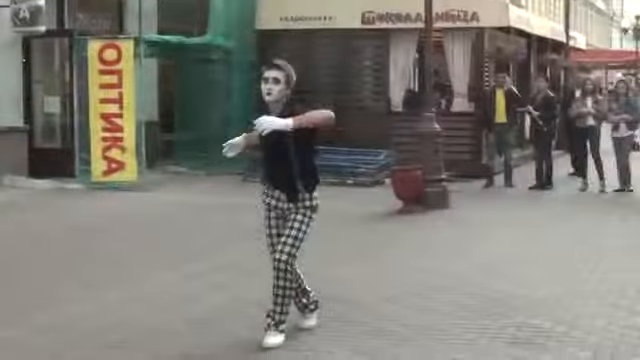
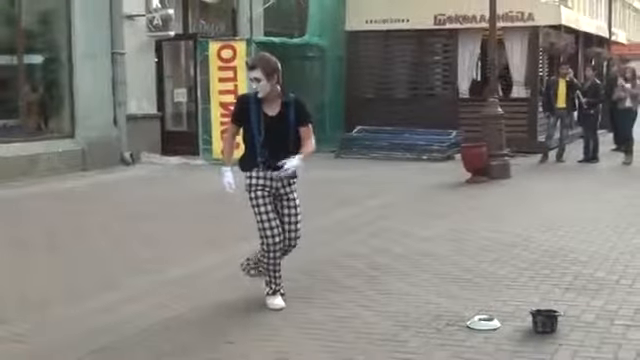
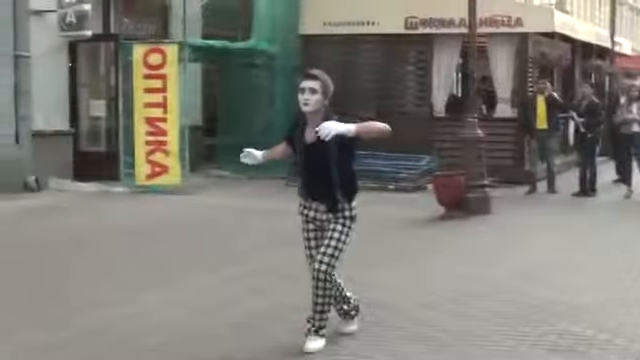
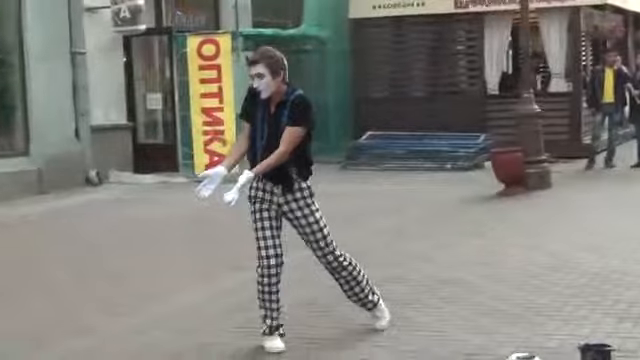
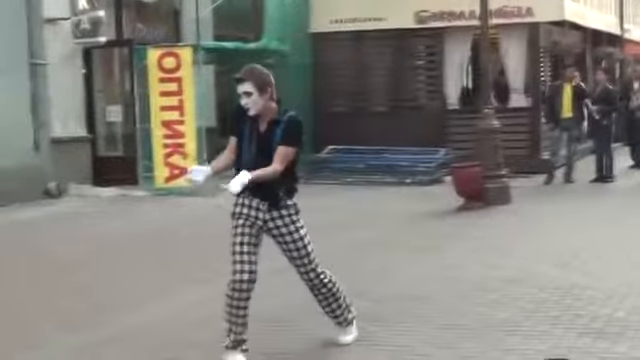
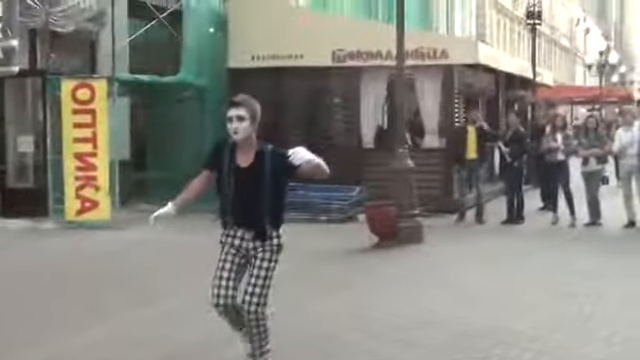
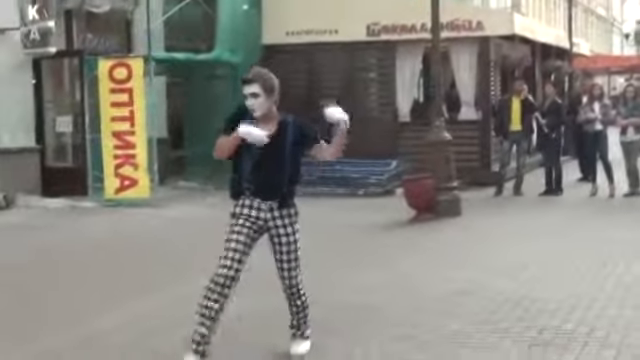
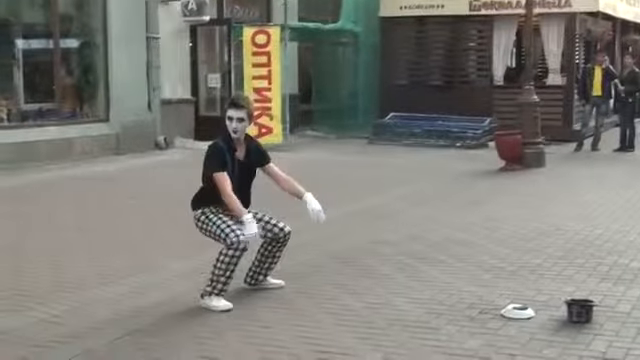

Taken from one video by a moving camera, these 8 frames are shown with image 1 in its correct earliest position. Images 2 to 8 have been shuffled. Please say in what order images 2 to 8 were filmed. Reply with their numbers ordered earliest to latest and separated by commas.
3, 6, 7, 5, 4, 2, 8
